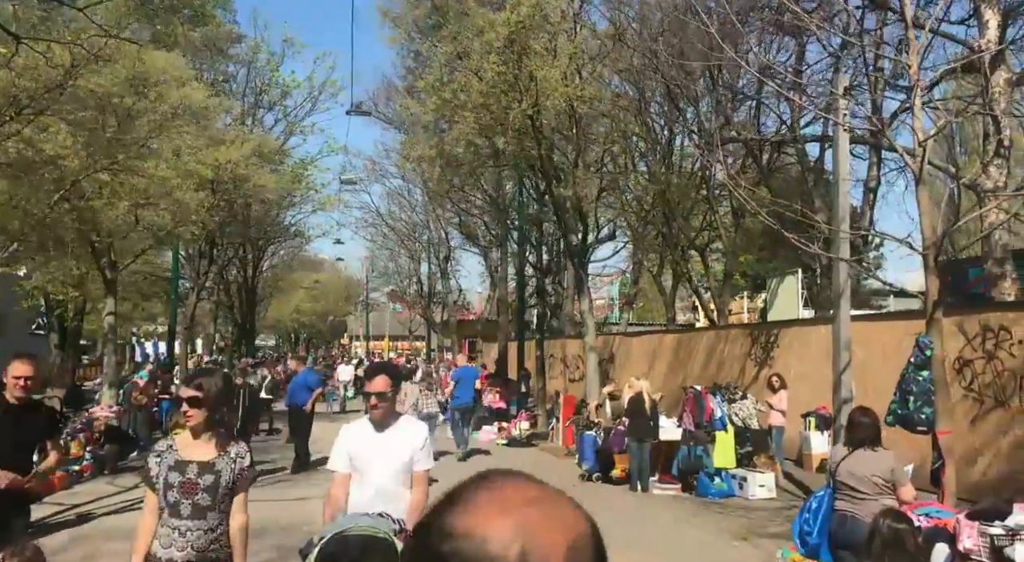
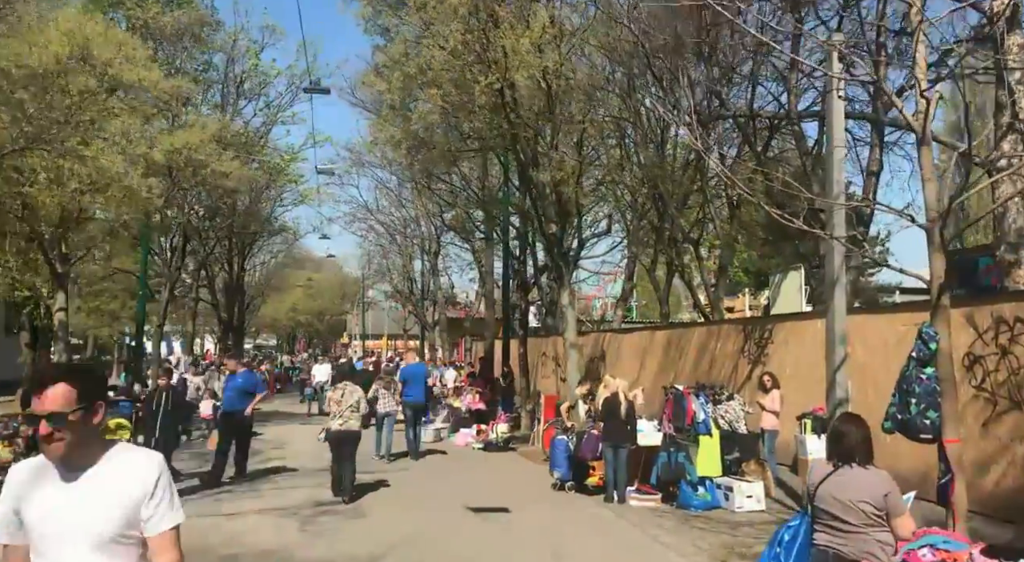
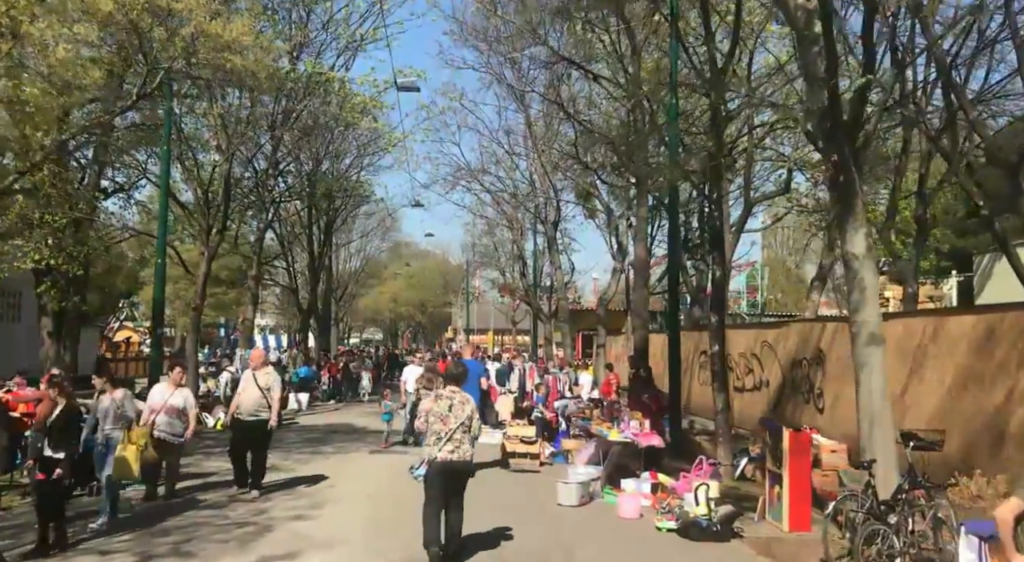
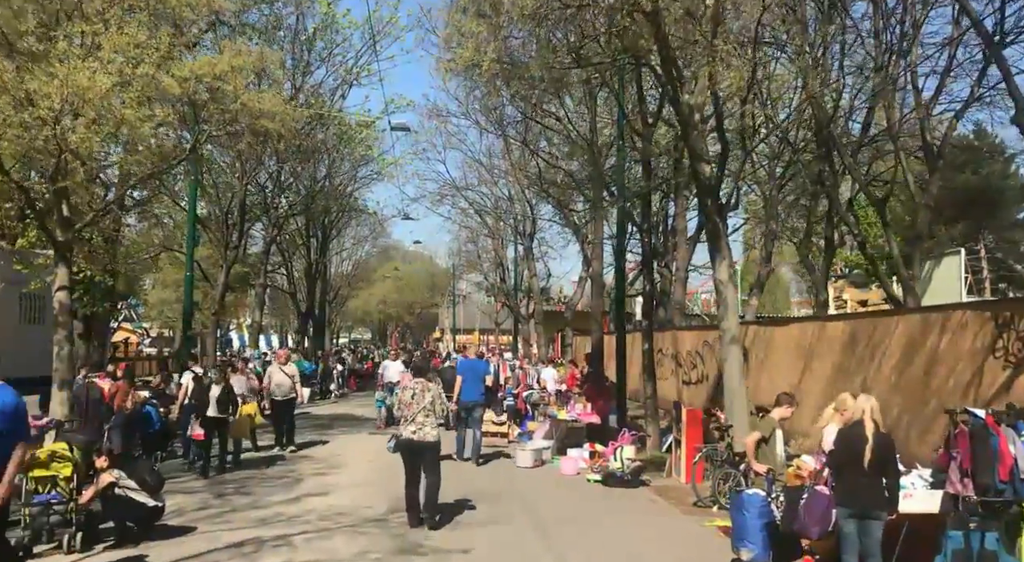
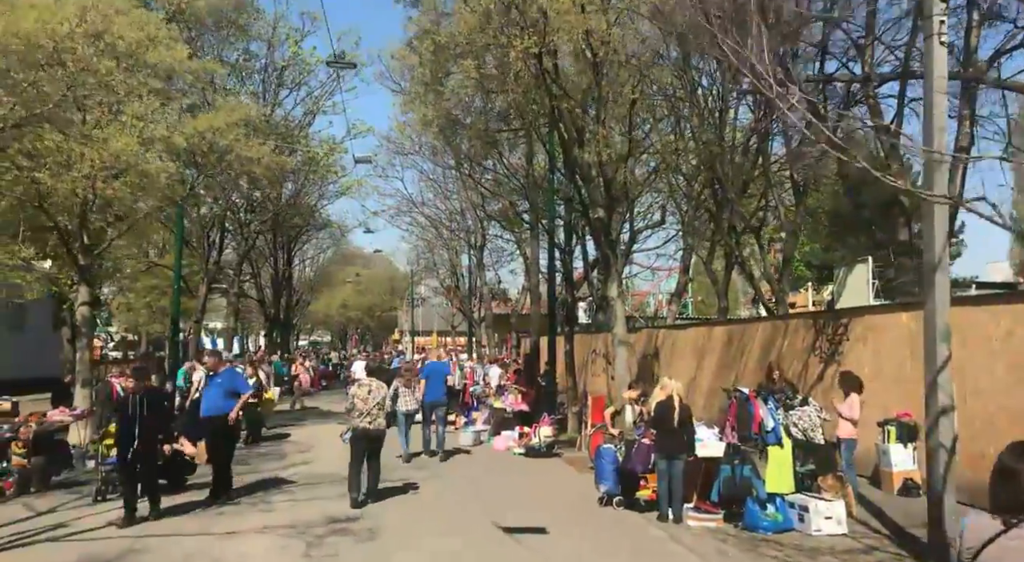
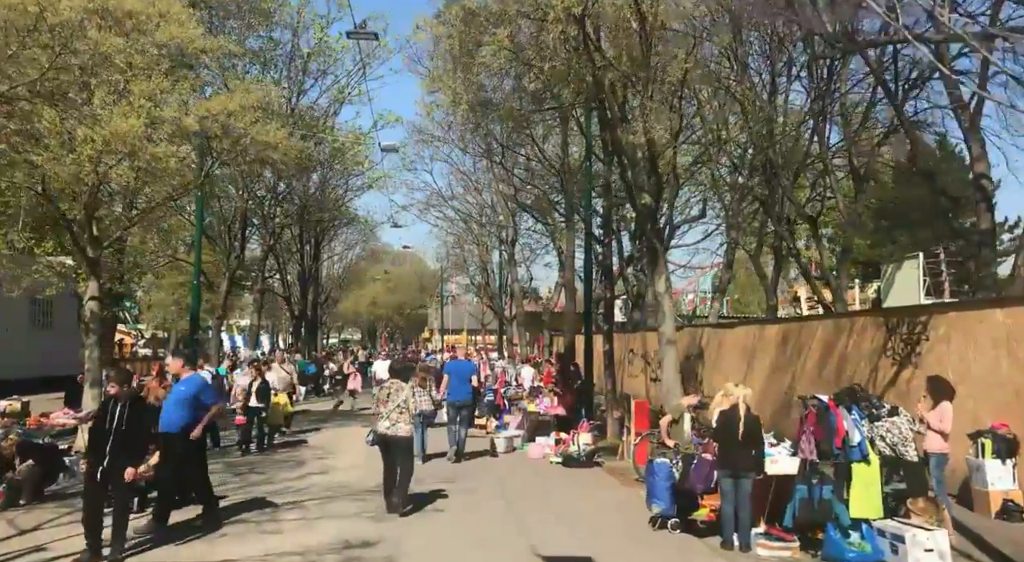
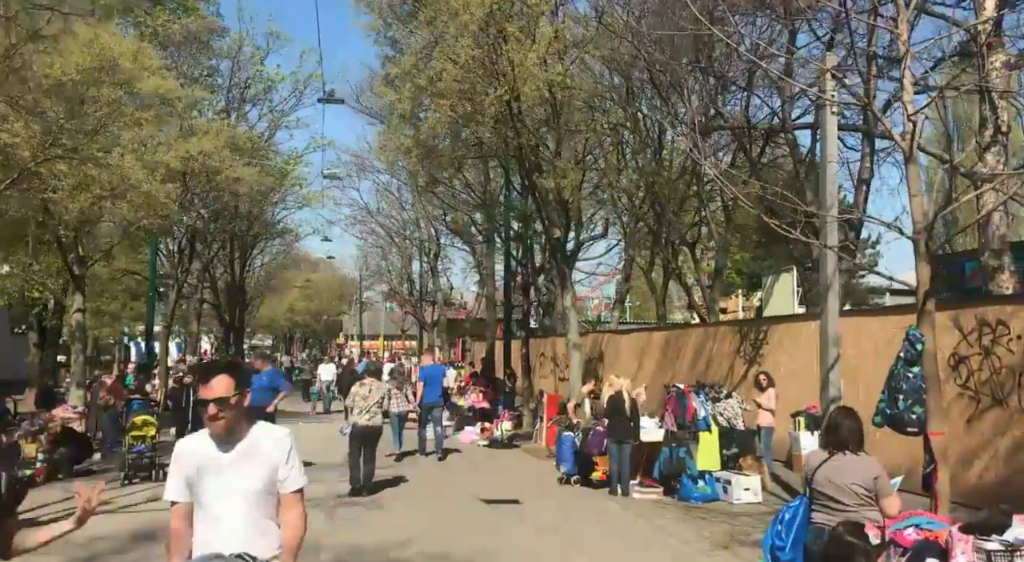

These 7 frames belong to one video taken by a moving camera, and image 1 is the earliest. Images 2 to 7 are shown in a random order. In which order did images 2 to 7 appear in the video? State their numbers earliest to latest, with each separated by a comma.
7, 2, 5, 6, 4, 3
